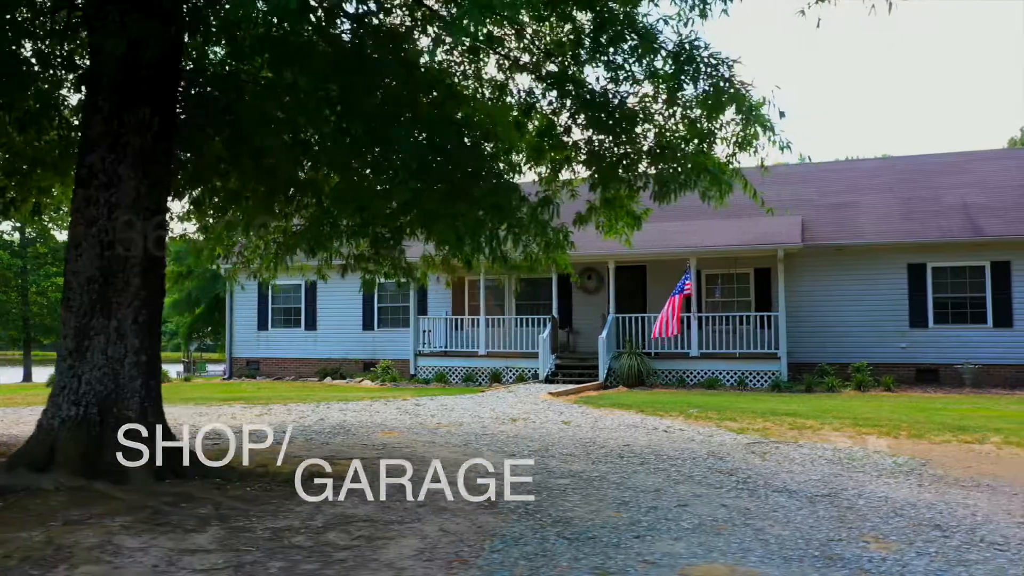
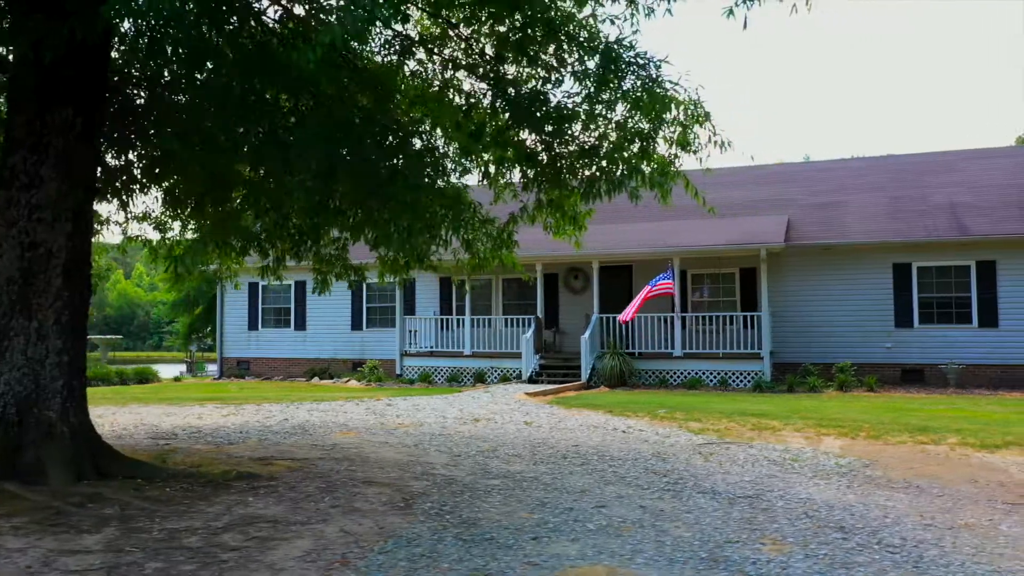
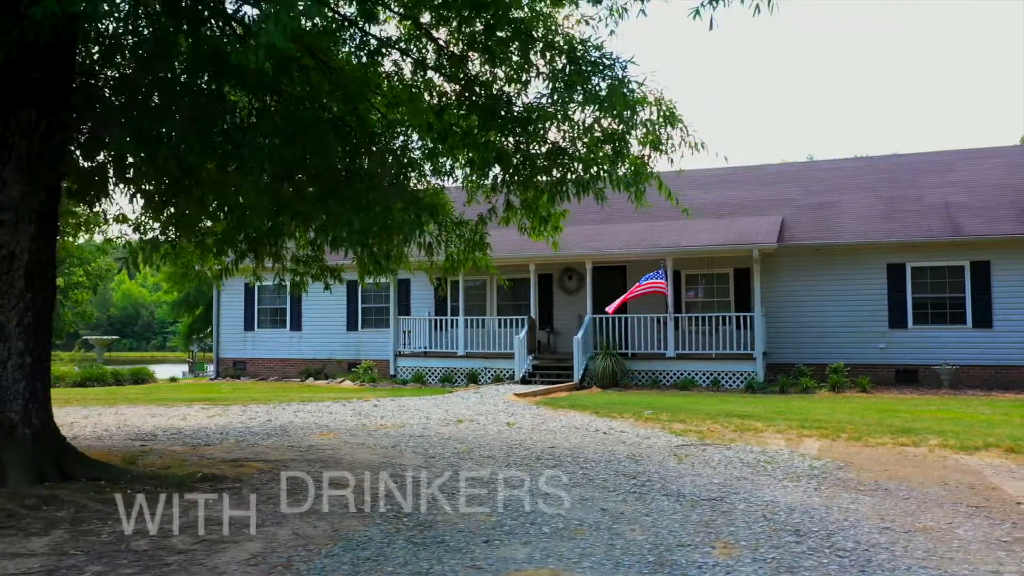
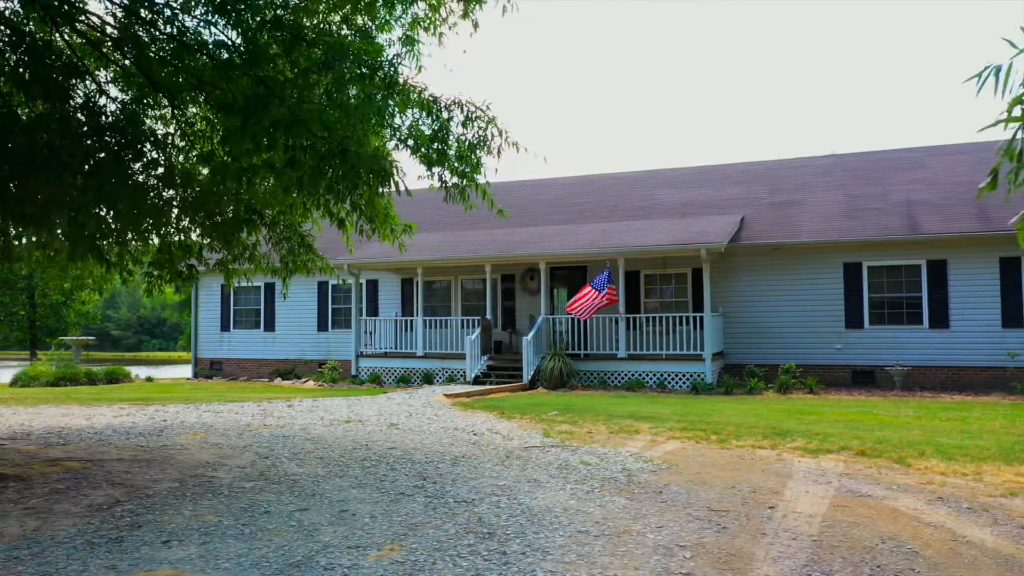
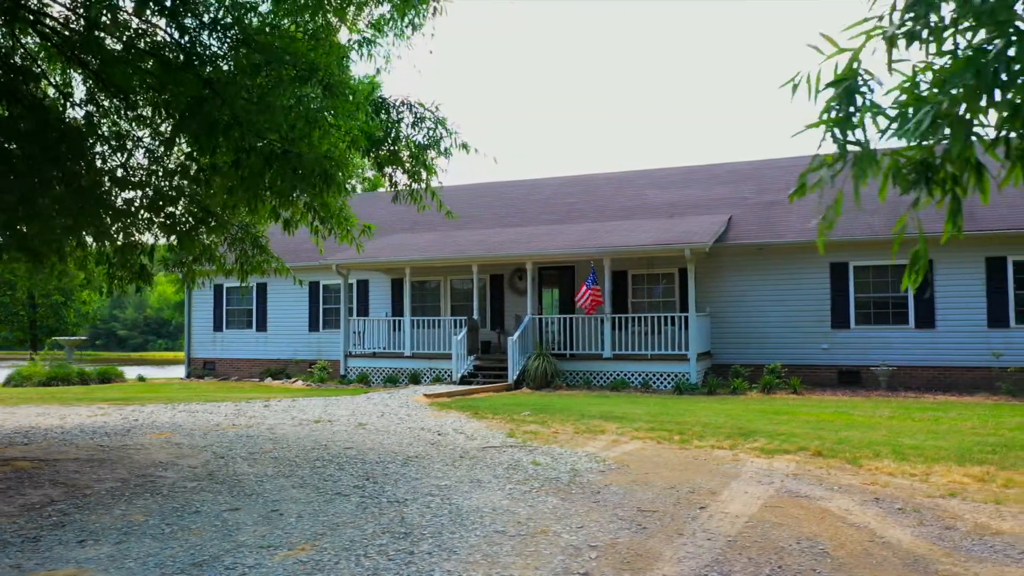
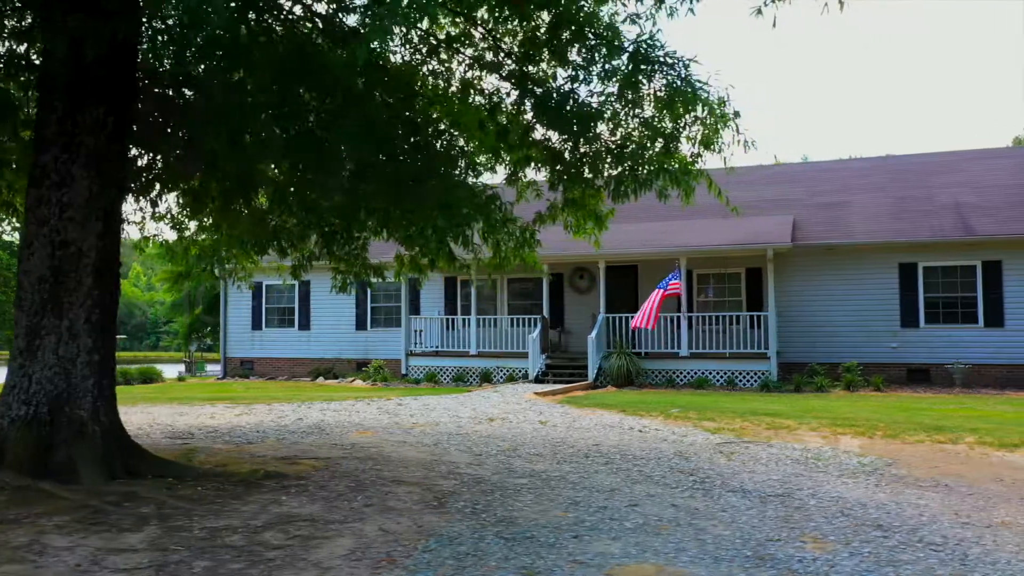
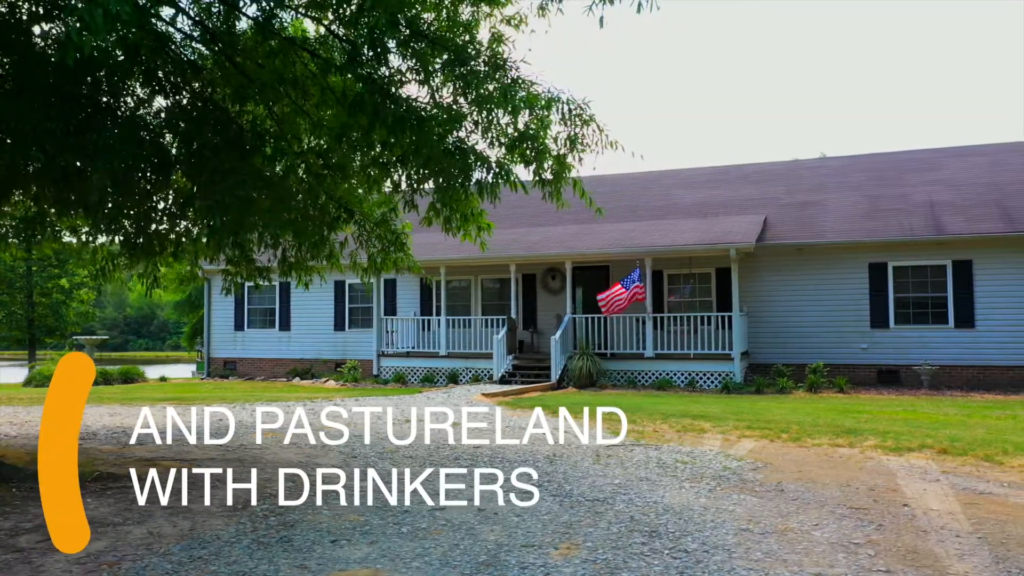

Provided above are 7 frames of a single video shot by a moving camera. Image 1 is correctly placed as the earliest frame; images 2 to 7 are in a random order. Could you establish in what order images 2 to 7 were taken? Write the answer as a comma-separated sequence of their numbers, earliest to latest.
6, 2, 3, 7, 4, 5
